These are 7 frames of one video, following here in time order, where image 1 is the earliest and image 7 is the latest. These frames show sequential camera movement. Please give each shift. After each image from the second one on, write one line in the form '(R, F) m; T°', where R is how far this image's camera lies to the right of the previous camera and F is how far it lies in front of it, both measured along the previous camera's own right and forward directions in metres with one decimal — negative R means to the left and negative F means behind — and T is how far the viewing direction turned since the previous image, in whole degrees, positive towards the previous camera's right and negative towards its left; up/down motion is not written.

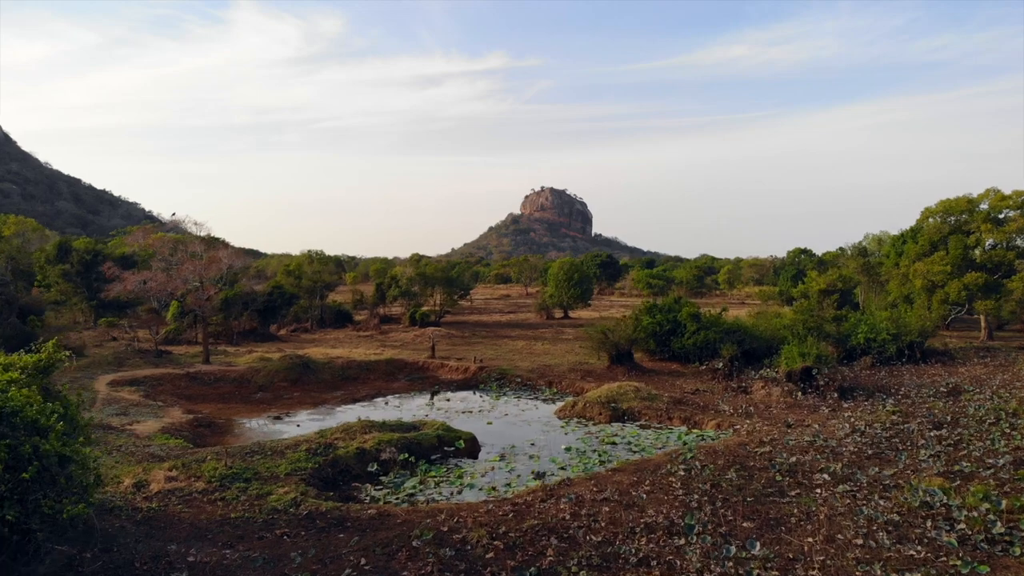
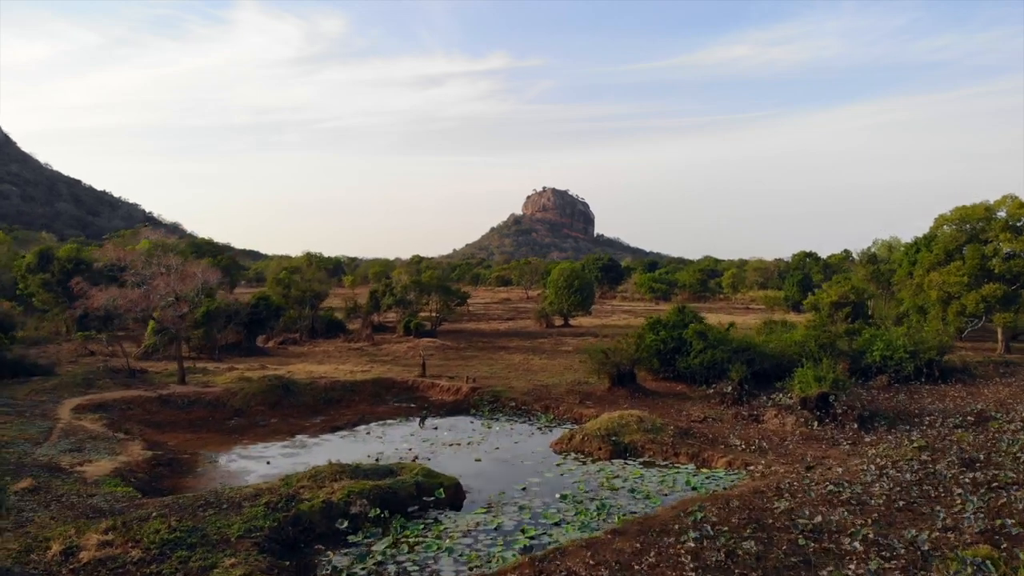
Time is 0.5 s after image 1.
(+0.2, +1.0) m; 0°
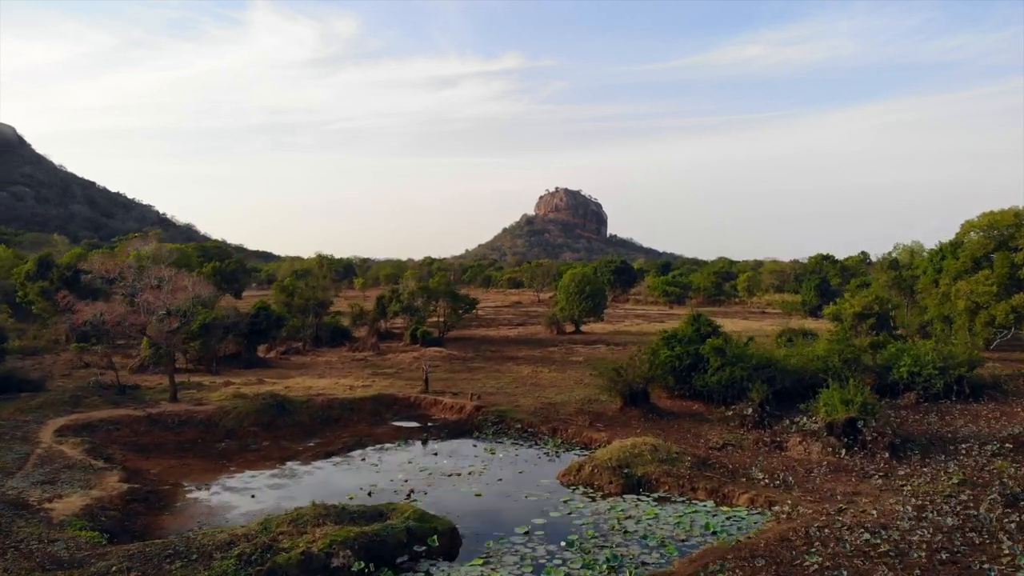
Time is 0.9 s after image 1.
(+0.1, +0.8) m; -1°
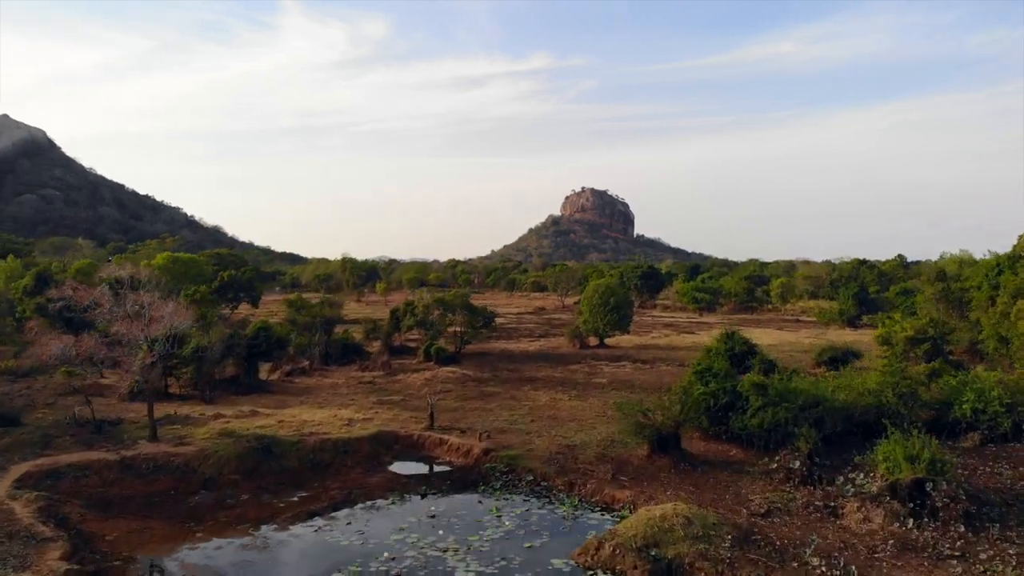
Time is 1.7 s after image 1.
(+0.2, +1.6) m; -2°
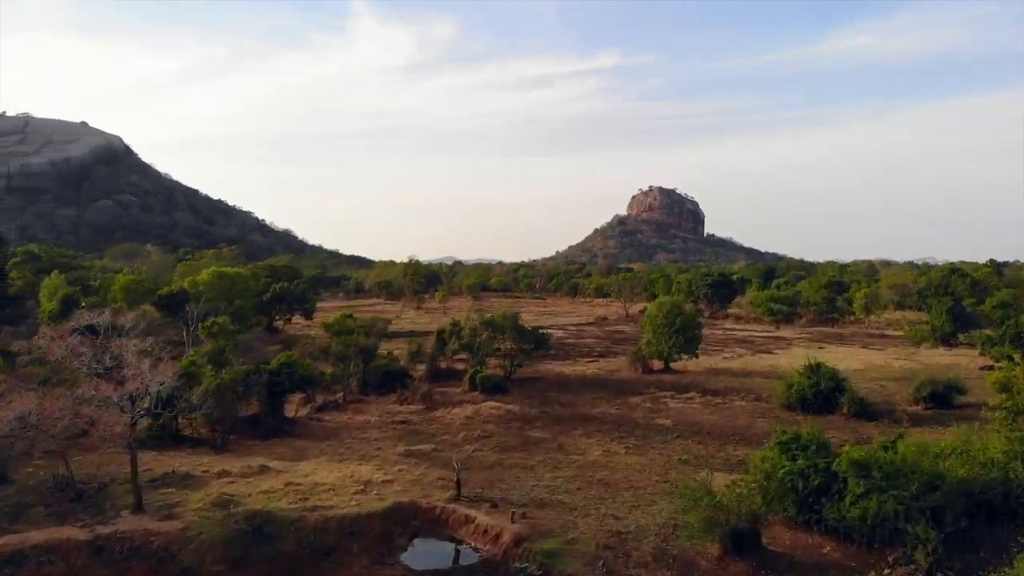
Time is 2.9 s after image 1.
(+0.4, +2.4) m; -5°
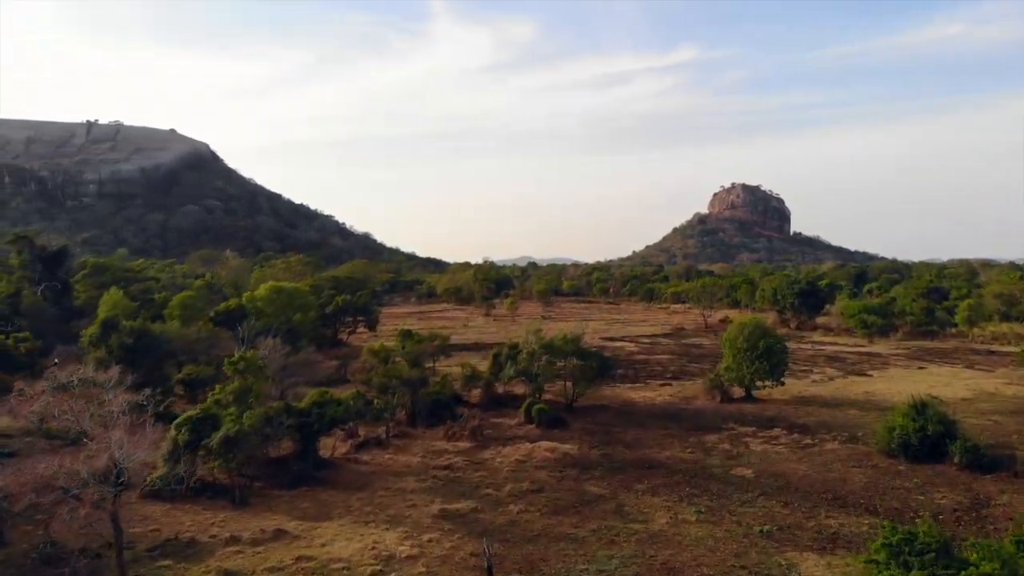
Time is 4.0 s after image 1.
(+0.5, +2.1) m; -5°
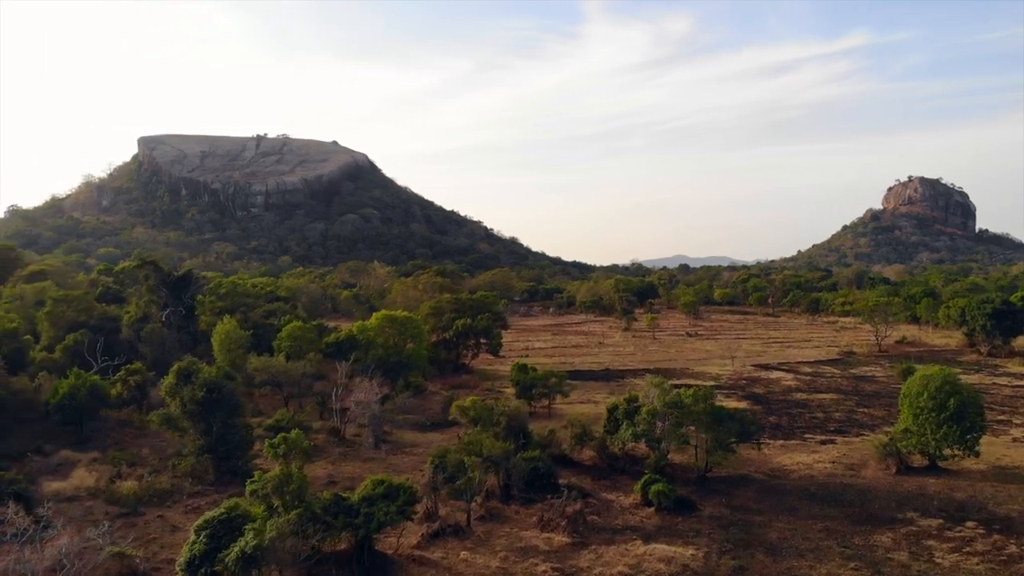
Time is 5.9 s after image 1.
(+0.9, +3.7) m; -11°
